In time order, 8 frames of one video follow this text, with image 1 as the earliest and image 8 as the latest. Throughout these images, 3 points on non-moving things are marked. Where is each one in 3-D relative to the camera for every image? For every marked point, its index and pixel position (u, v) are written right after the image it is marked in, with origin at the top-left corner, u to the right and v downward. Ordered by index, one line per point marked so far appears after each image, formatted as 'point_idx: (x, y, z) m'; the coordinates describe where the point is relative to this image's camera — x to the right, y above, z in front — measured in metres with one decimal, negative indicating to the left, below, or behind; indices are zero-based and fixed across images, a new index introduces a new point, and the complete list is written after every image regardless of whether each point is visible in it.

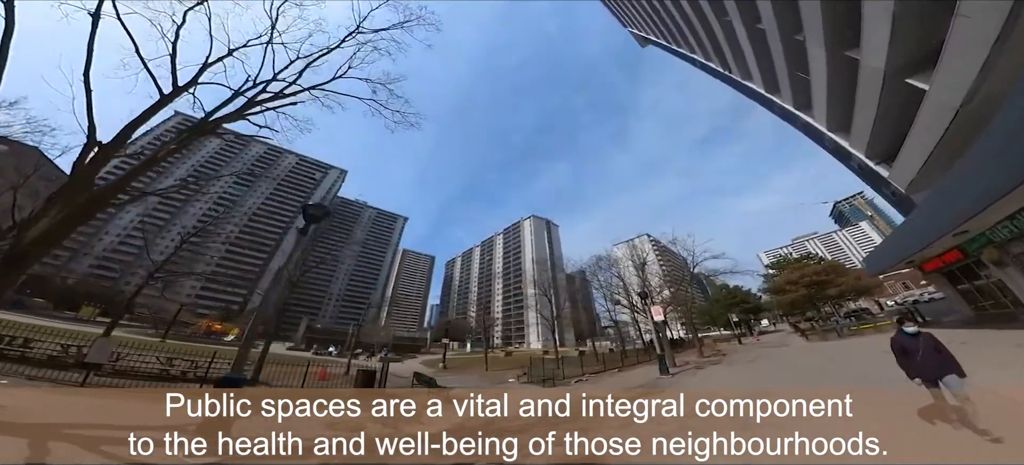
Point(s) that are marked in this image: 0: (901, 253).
0: (+18.2, -0.8, +15.6) m
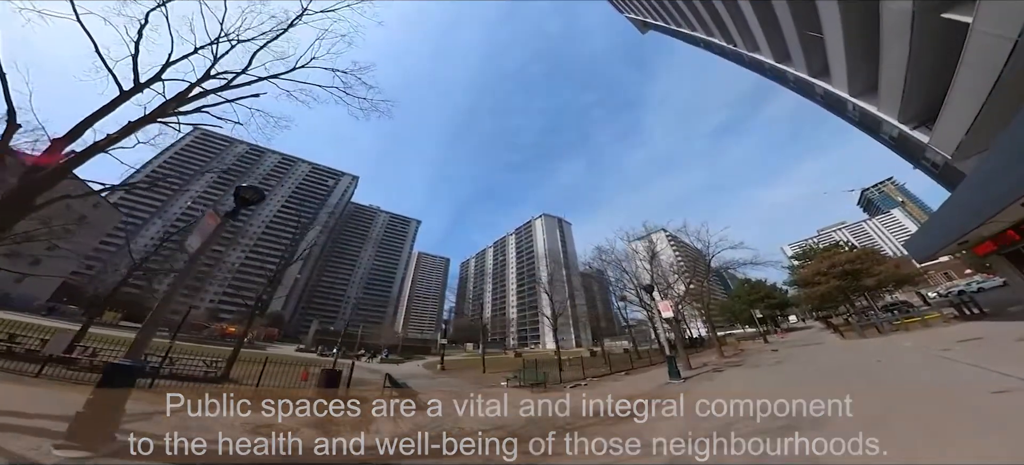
0: (+17.8, 0.0, +13.5) m
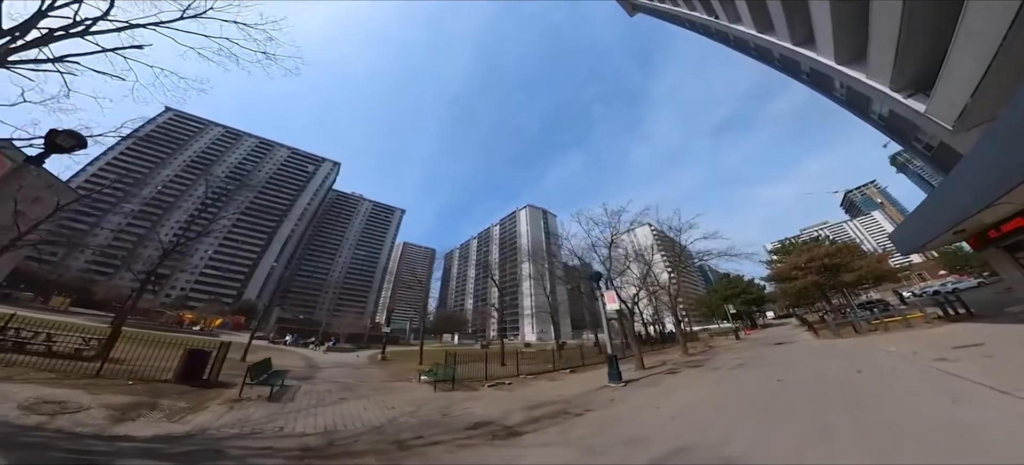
0: (+15.4, +0.4, +11.9) m
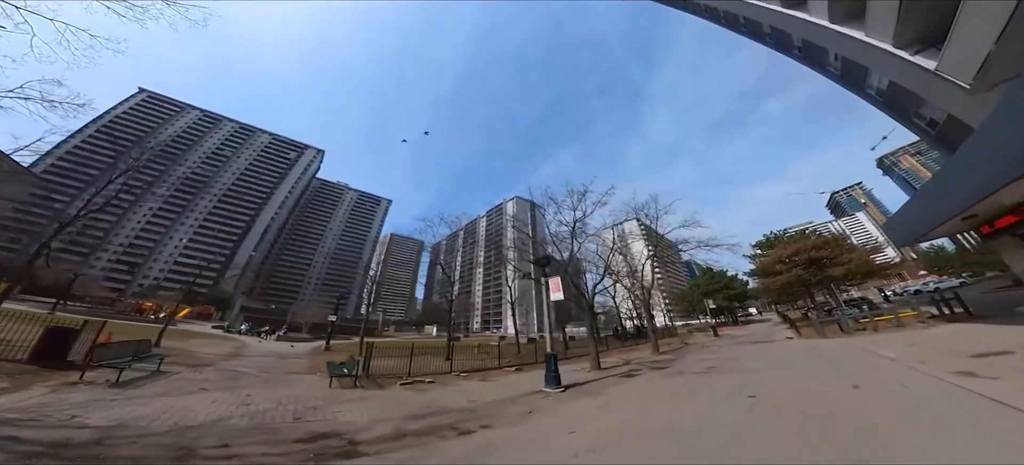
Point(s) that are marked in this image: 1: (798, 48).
0: (+13.5, +0.8, +10.4) m
1: (+14.5, +9.4, +17.1) m
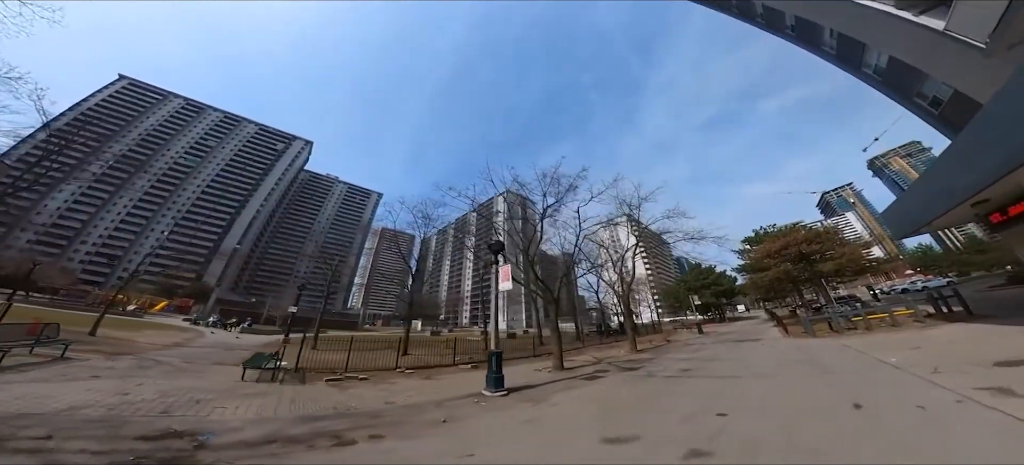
0: (+12.3, +1.1, +9.4) m
1: (+13.2, +9.7, +16.0) m
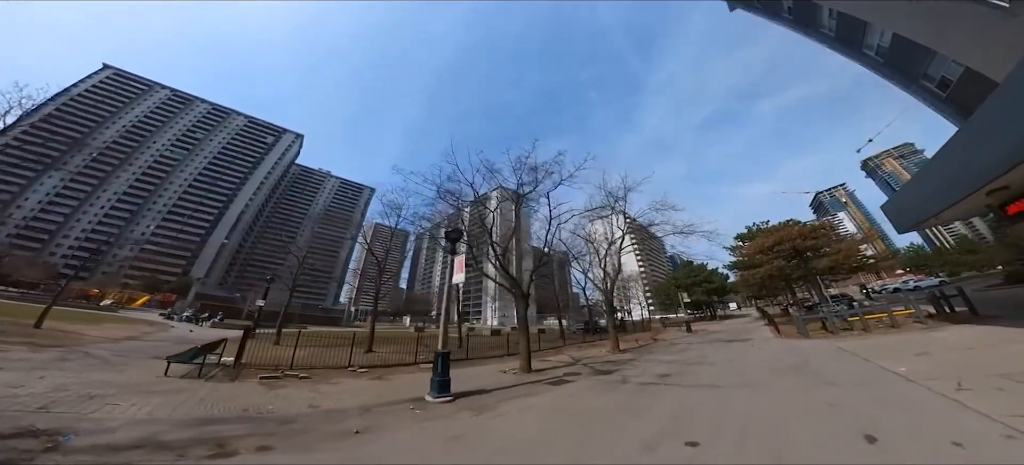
0: (+11.4, +1.3, +8.5) m
1: (+12.3, +10.0, +15.1) m
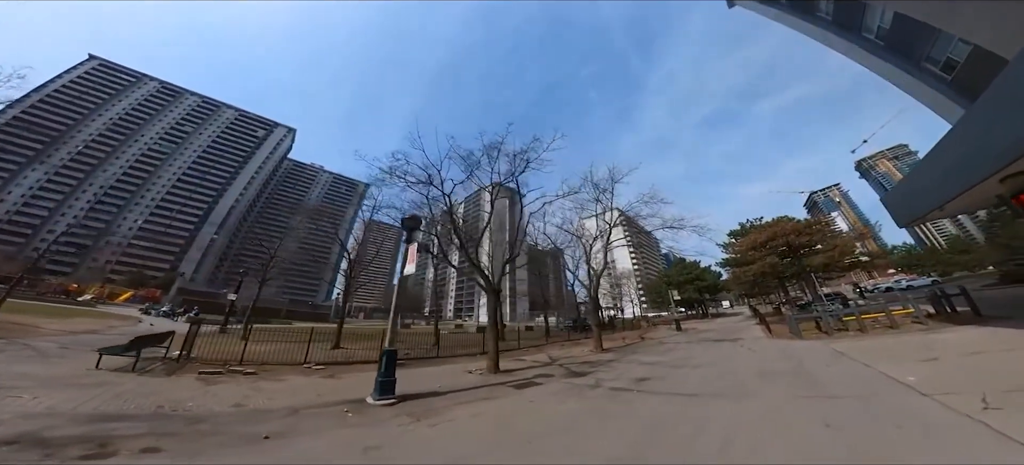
0: (+10.7, +1.5, +7.9) m
1: (+11.6, +10.2, +14.4) m
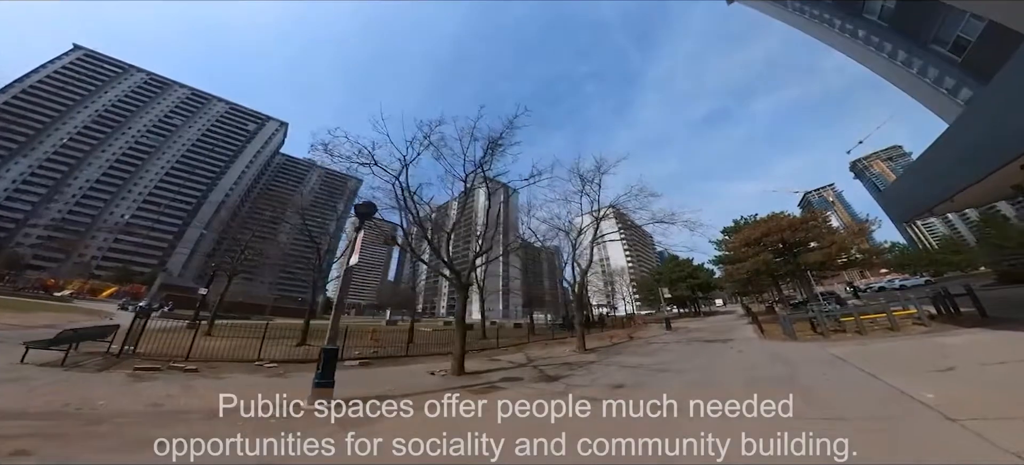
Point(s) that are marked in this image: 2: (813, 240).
0: (+10.0, +1.6, +7.2) m
1: (+11.0, +10.4, +13.6) m
2: (+17.5, -0.6, +19.9) m
